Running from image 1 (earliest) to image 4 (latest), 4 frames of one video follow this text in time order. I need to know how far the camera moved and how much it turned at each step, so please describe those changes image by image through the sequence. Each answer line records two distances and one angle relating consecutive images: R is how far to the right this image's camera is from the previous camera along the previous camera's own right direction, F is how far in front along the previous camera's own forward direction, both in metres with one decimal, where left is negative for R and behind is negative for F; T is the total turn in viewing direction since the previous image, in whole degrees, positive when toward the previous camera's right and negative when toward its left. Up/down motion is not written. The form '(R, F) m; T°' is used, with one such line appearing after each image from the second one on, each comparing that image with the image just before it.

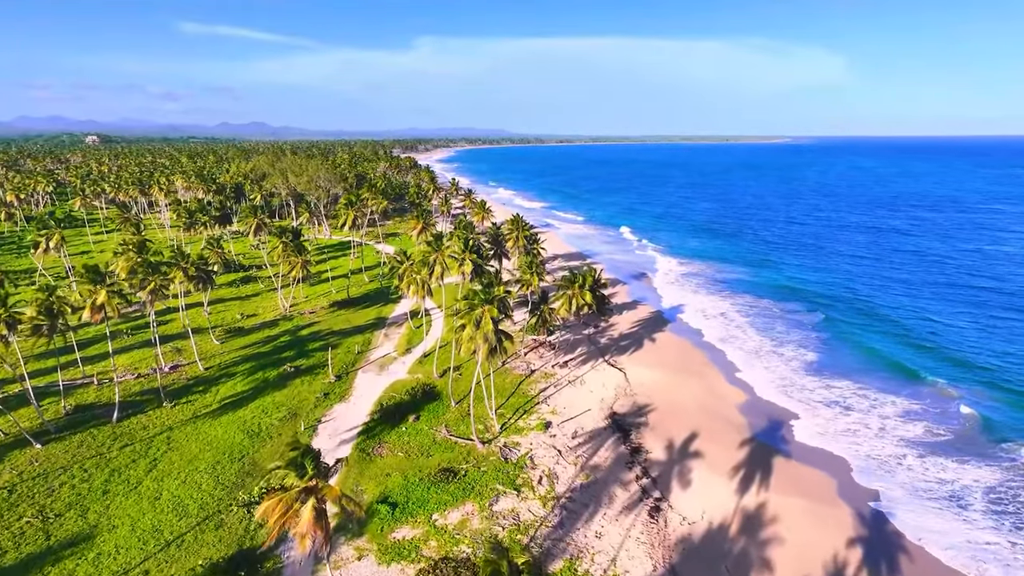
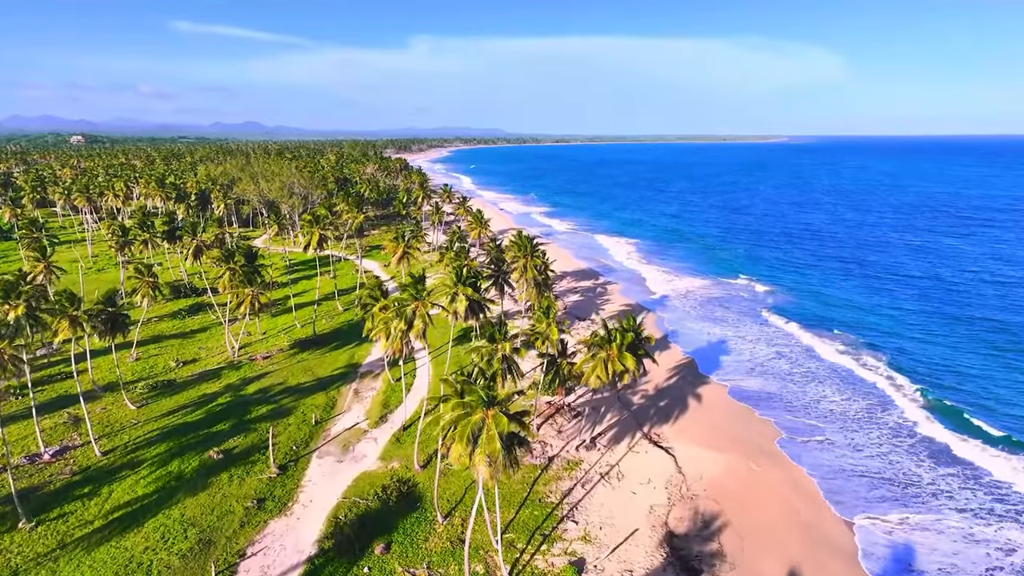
(-0.9, +12.7) m; 0°
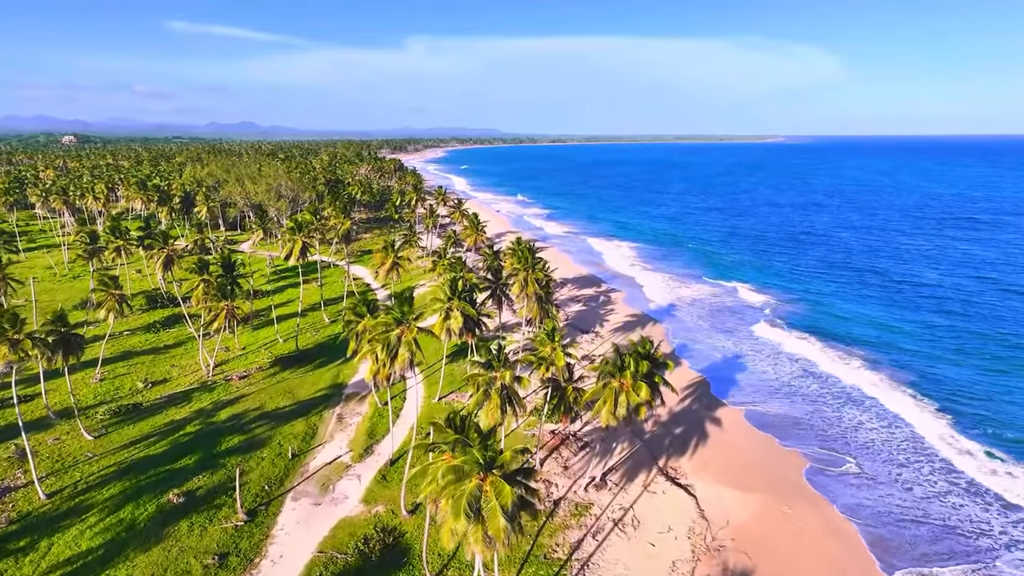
(-0.2, +4.0) m; 0°
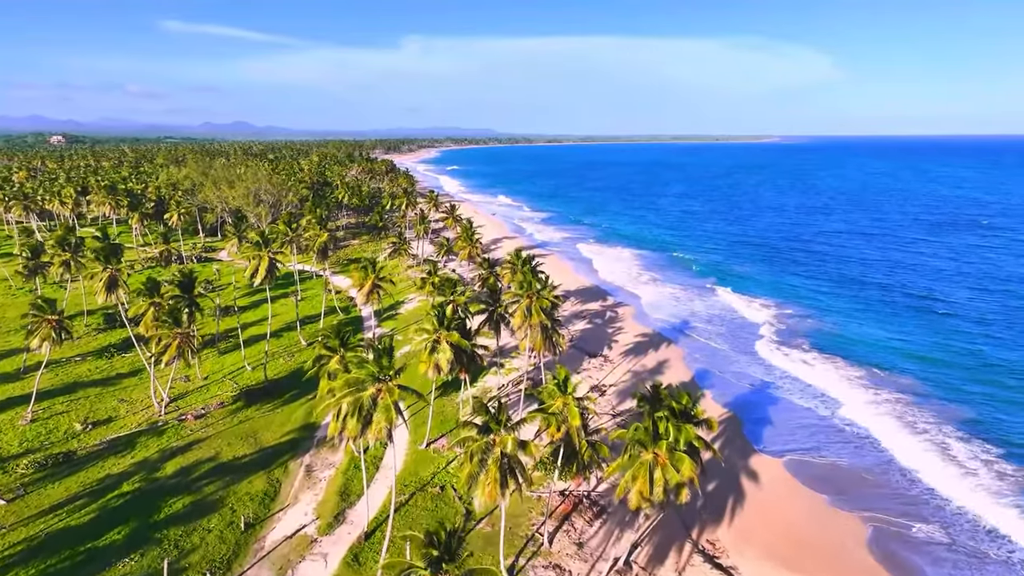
(-0.3, +6.2) m; 0°
